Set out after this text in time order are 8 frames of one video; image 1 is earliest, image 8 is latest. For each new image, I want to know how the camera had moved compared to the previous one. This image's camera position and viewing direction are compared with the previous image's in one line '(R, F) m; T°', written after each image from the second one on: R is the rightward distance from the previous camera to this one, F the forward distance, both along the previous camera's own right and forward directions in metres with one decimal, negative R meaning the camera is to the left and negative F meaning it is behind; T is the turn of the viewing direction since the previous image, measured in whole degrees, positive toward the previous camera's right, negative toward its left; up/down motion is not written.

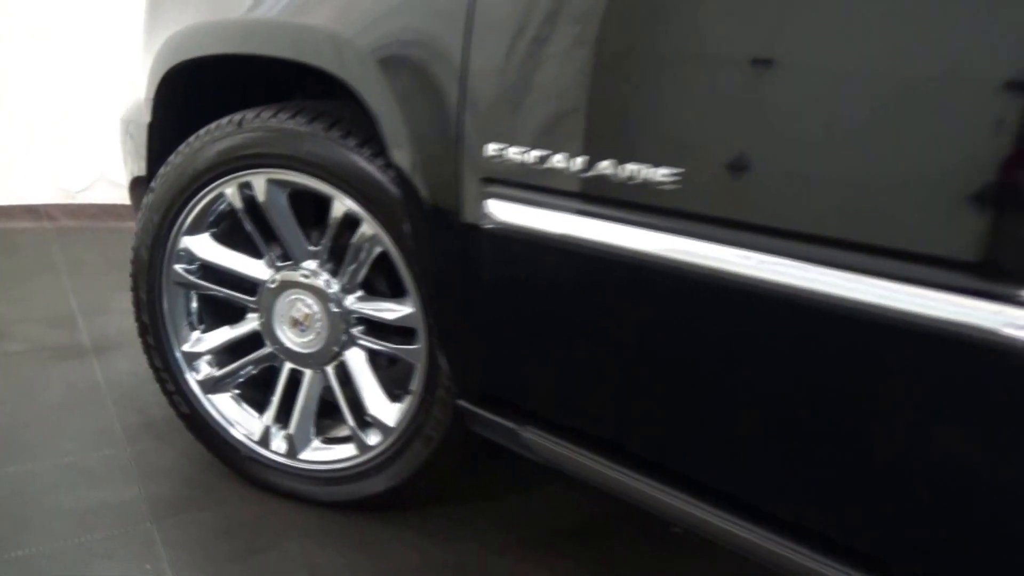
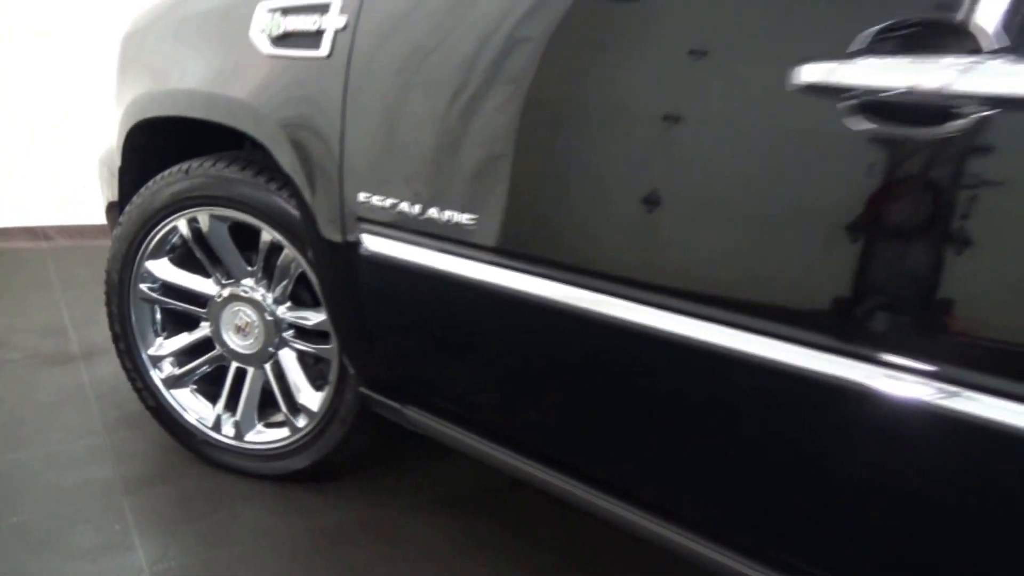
(+0.3, -0.3) m; 0°
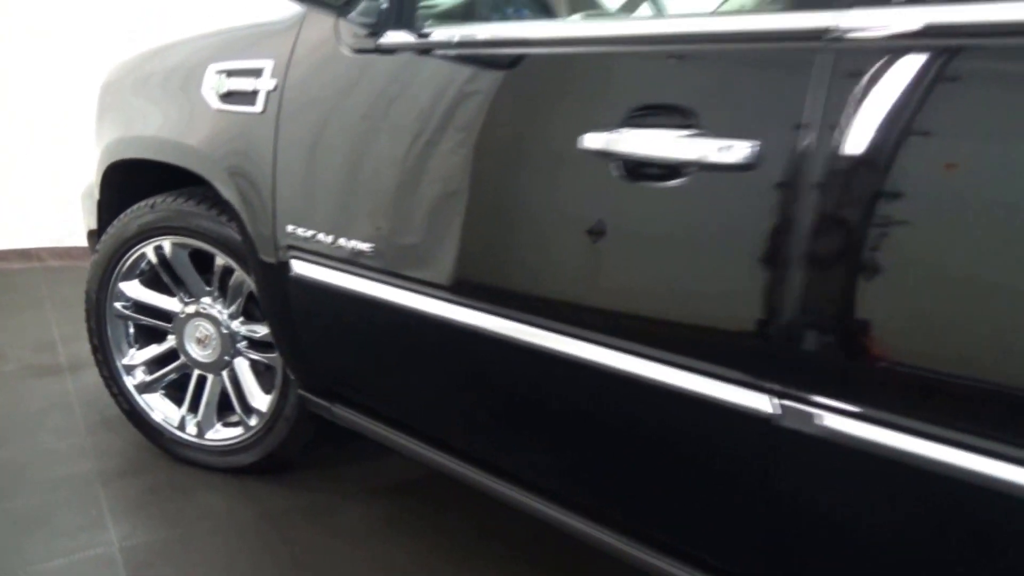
(+0.2, -0.3) m; 0°
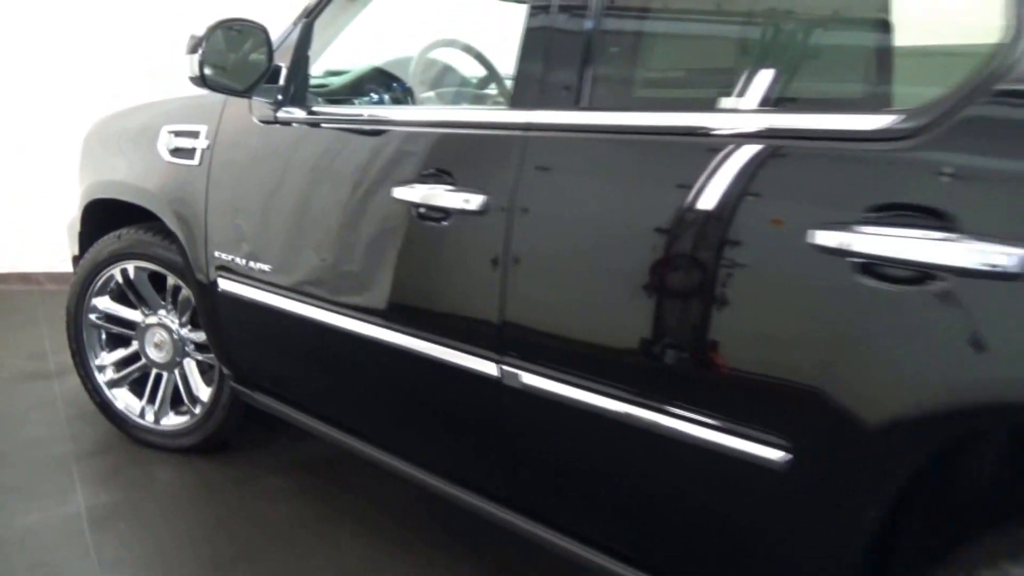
(+0.4, -0.5) m; 0°
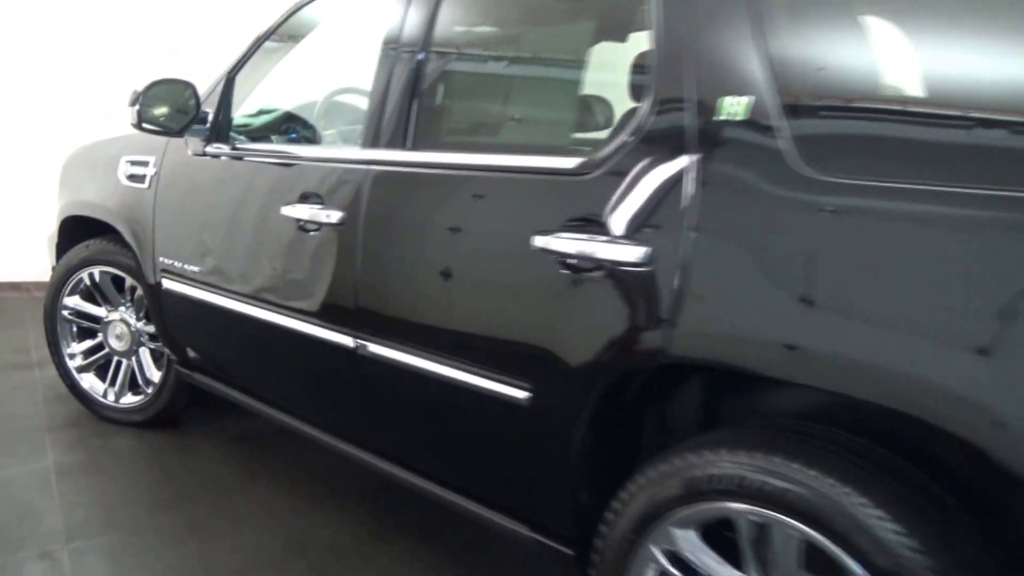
(+0.4, -0.5) m; 0°
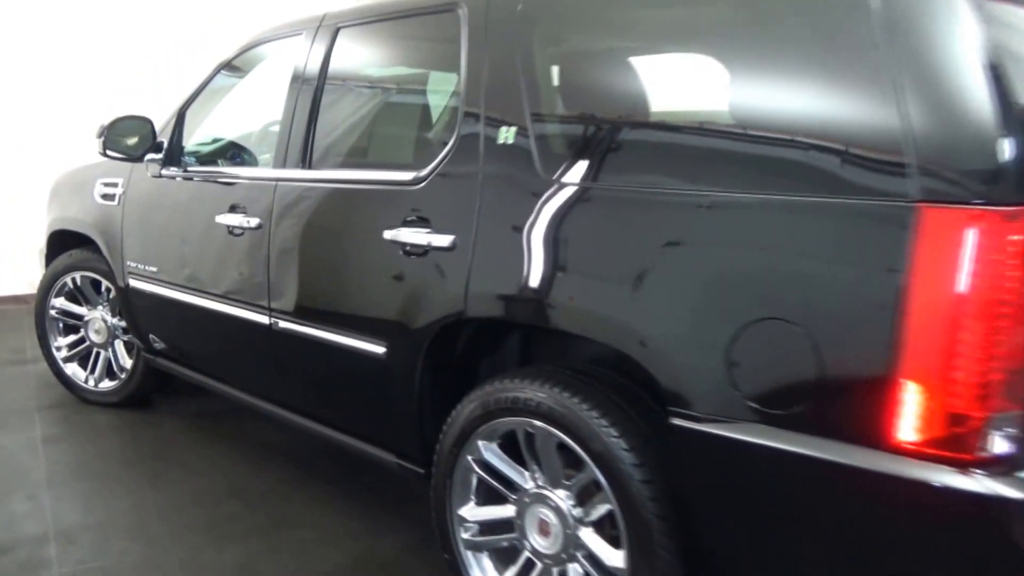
(+0.4, -0.5) m; 0°
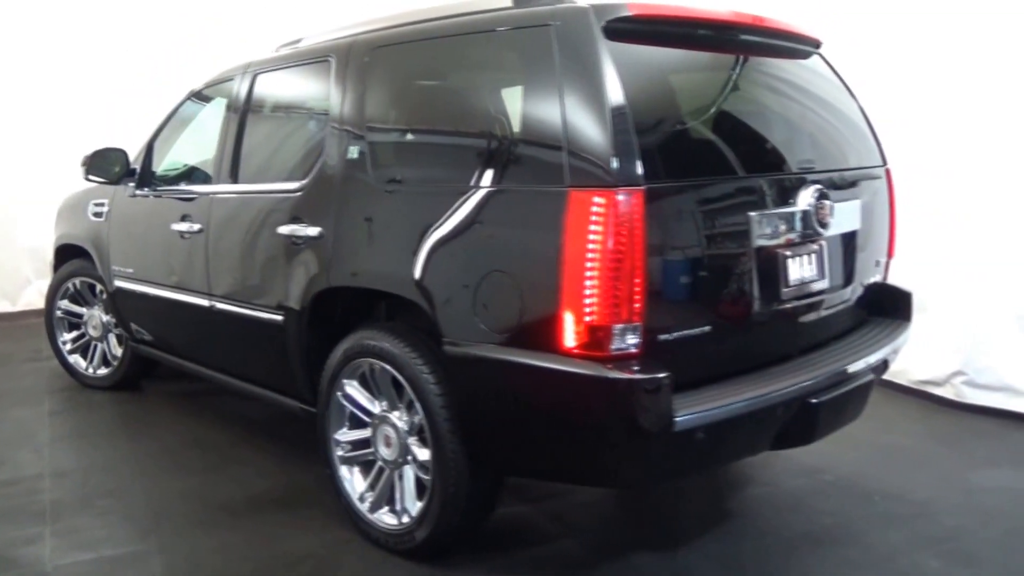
(+0.6, -0.6) m; -3°
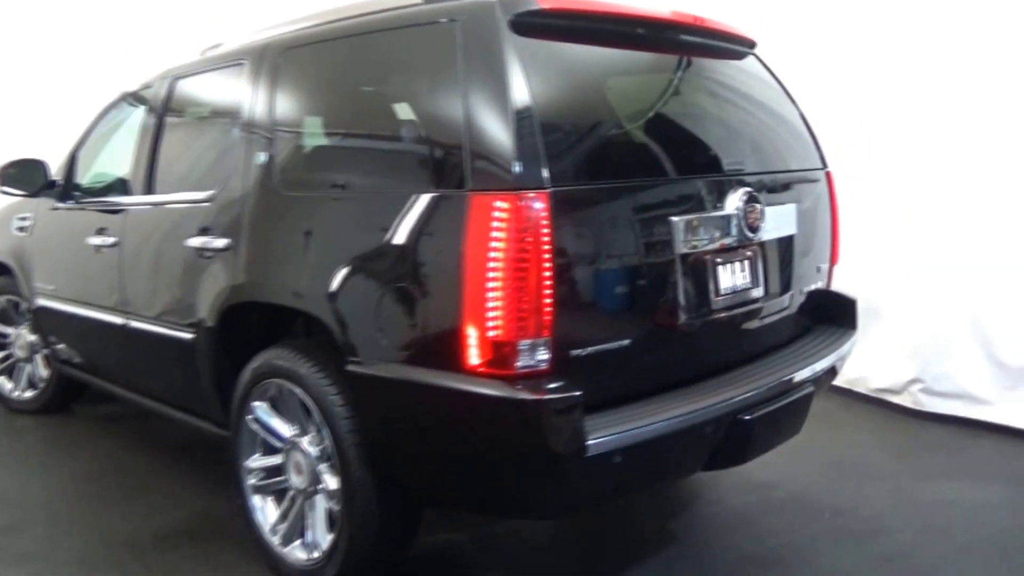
(+0.2, +0.1) m; +1°
